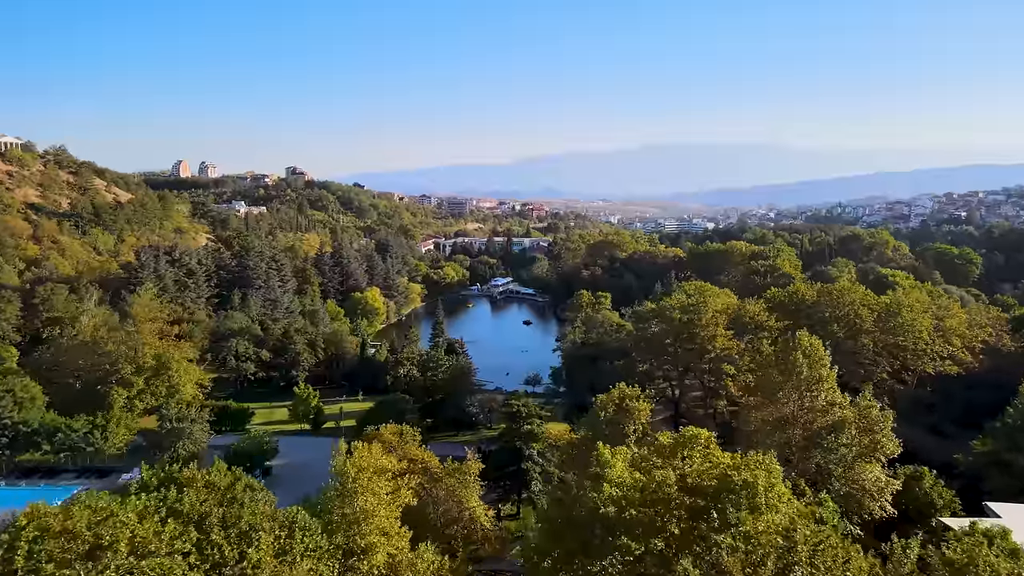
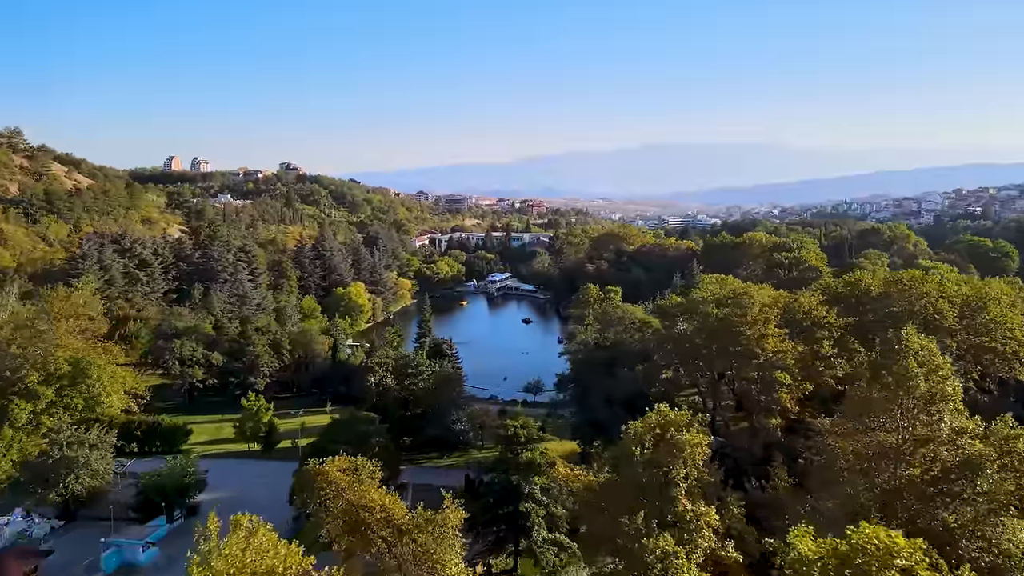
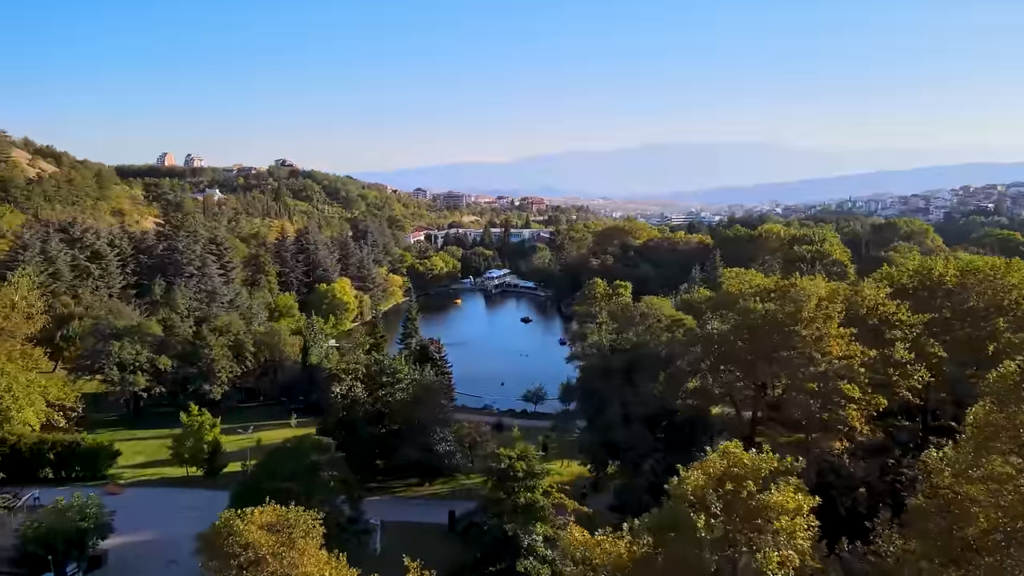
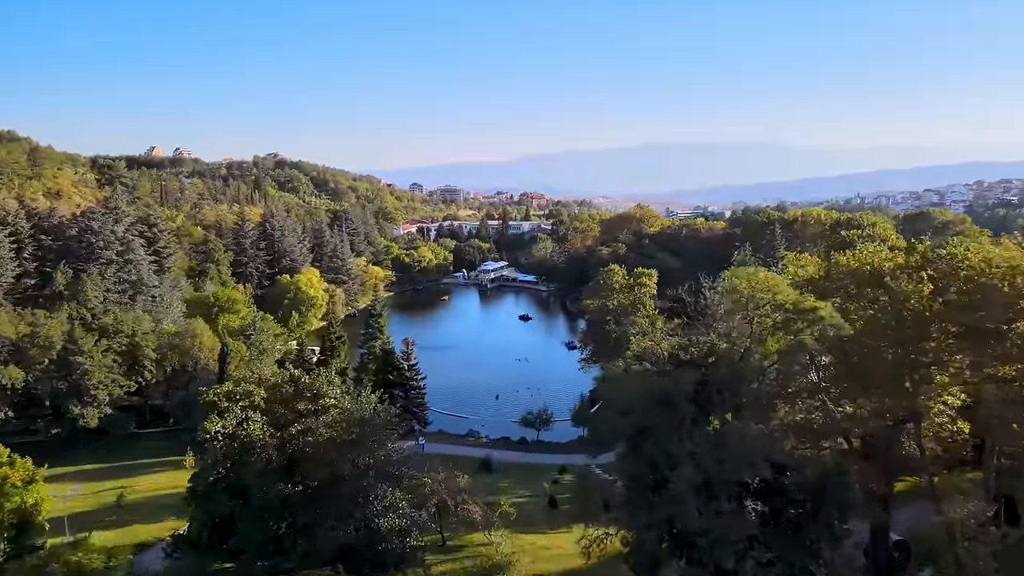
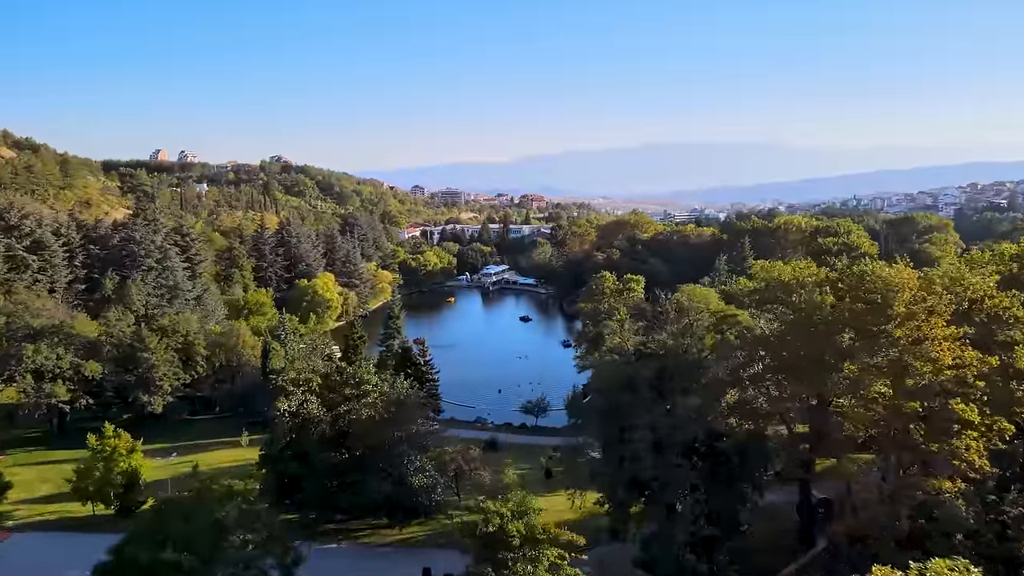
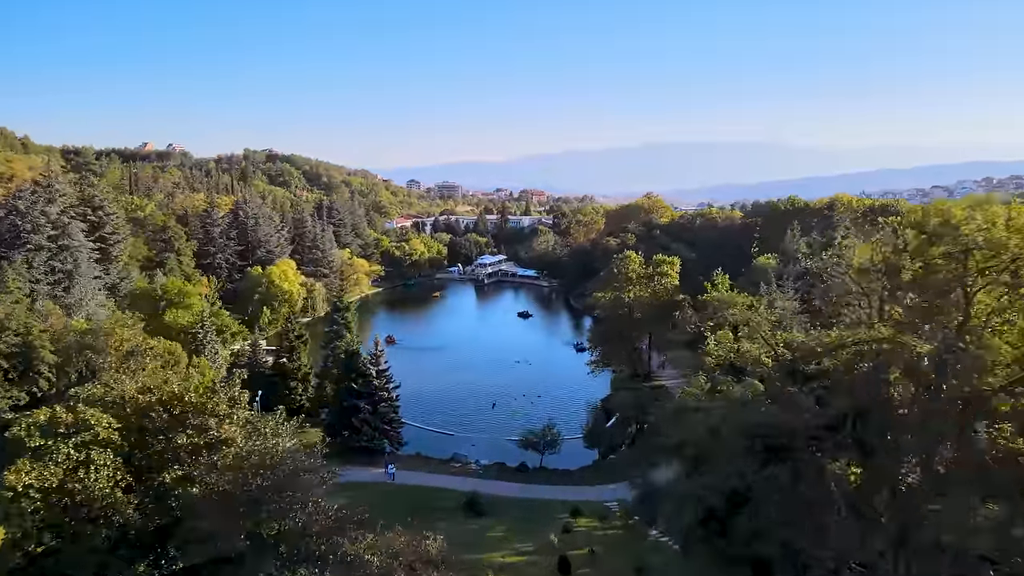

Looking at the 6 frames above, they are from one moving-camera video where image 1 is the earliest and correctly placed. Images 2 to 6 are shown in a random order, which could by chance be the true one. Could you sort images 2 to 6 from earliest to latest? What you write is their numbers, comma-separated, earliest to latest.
2, 3, 5, 4, 6
